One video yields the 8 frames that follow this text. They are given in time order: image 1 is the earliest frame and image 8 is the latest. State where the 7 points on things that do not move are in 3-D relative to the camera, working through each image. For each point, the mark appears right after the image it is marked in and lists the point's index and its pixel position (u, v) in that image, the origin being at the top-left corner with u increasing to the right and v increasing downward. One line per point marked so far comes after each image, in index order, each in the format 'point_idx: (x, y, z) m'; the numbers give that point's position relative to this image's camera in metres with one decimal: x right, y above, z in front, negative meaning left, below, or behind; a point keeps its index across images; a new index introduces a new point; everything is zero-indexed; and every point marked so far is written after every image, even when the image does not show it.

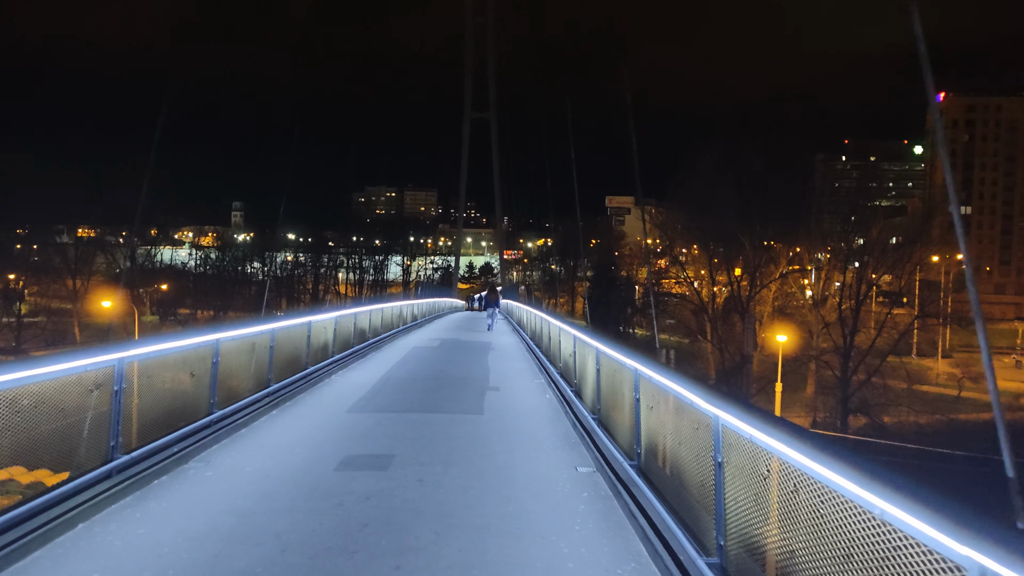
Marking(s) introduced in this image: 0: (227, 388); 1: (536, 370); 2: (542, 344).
0: (-1.9, -0.7, +5.7) m
1: (+0.3, -0.9, +9.3) m
2: (+0.4, -0.8, +10.8) m
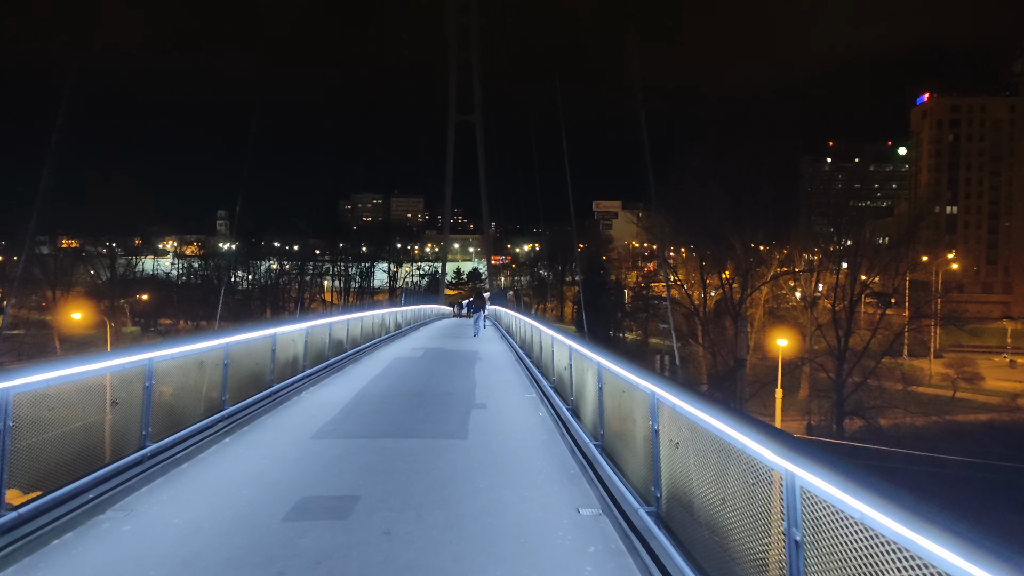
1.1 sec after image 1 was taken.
0: (-2.0, -0.7, +4.9) m
1: (+0.1, -1.0, +8.5) m
2: (+0.3, -0.8, +10.1) m
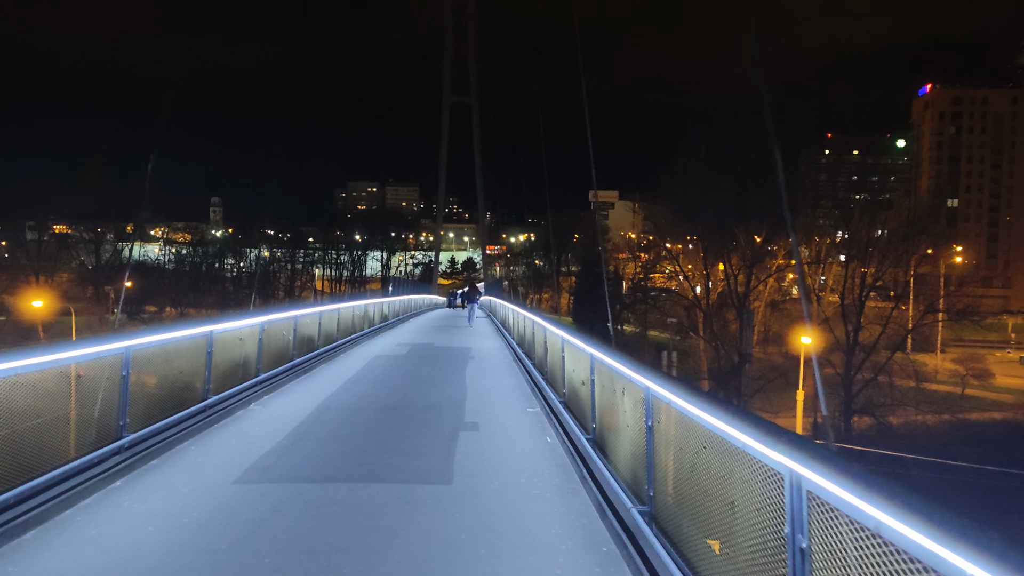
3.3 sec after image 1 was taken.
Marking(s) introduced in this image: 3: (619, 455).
0: (-2.0, -0.7, +3.4) m
1: (+0.1, -0.9, +7.1) m
2: (+0.2, -0.7, +8.6) m
3: (+0.5, -0.7, +3.8) m
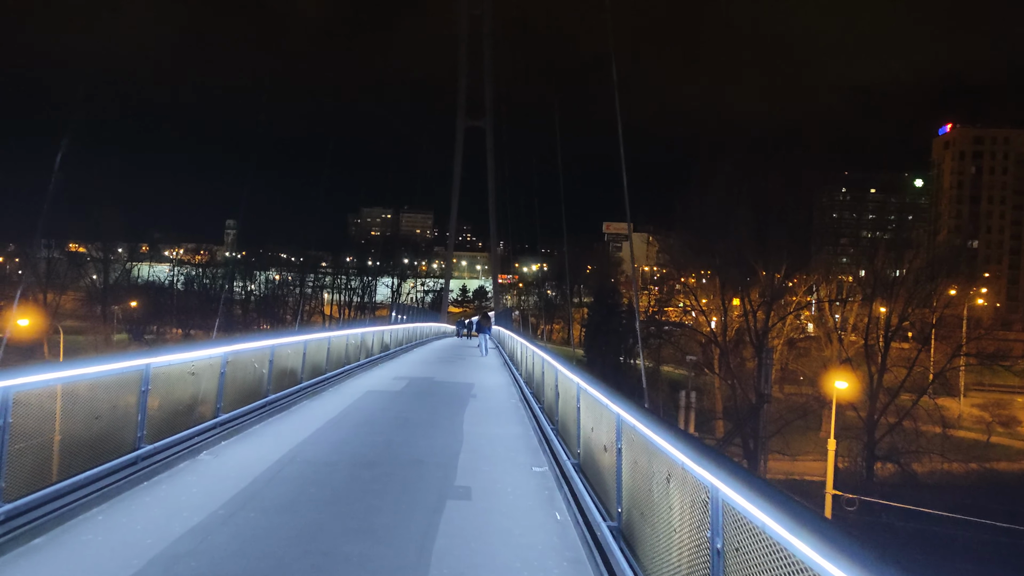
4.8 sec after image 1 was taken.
0: (-2.0, -0.7, +2.3) m
1: (+0.2, -1.1, +6.0) m
2: (+0.3, -1.0, +7.5) m
3: (+0.5, -0.9, +2.7) m
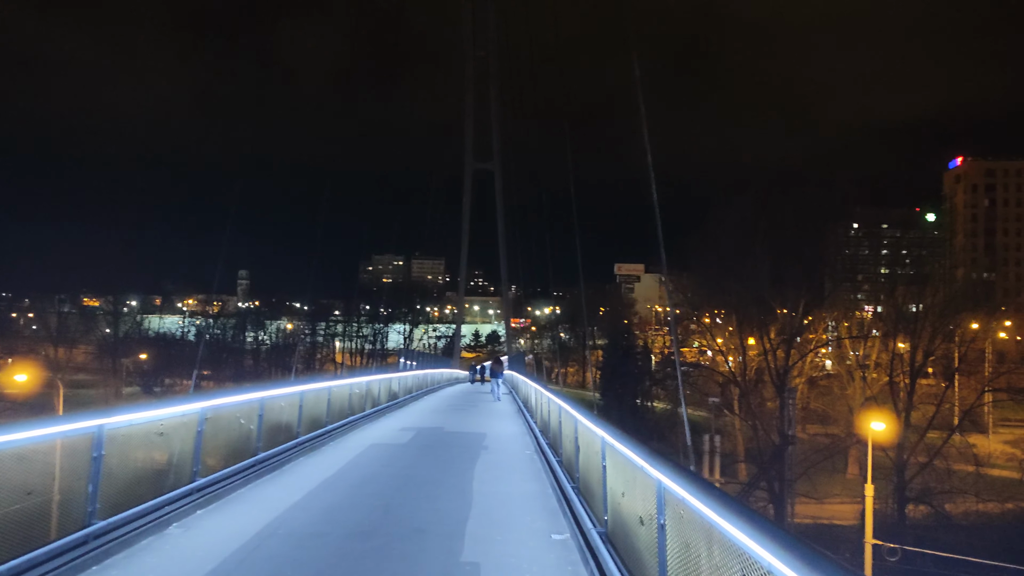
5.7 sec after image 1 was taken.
0: (-2.0, -0.8, +1.7) m
1: (+0.3, -1.4, +5.3) m
2: (+0.4, -1.3, +6.8) m
3: (+0.5, -0.9, +2.0) m
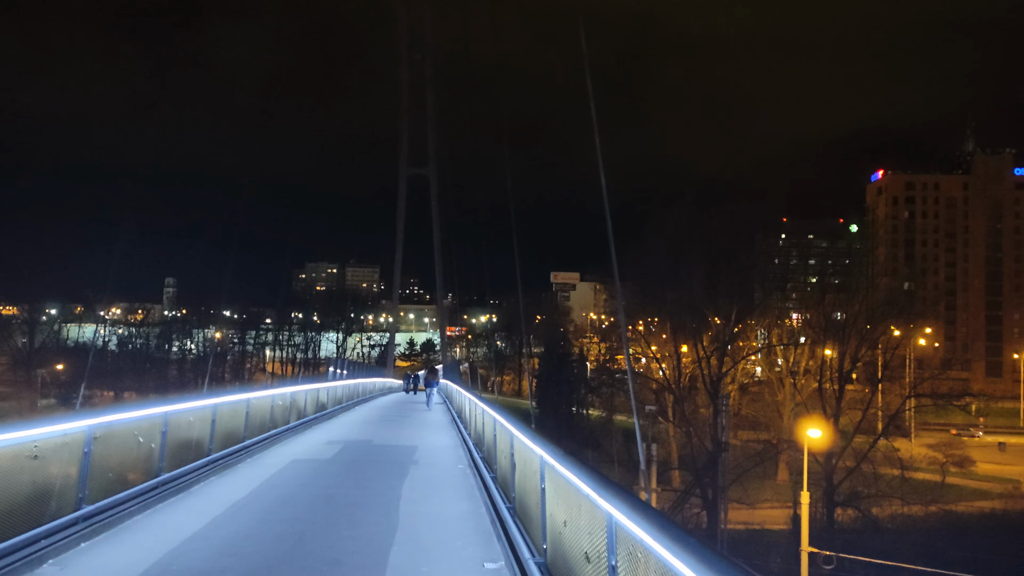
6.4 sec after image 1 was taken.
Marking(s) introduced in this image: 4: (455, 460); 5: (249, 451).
0: (-2.1, -0.8, +1.1) m
1: (-0.1, -1.4, +4.8) m
2: (-0.1, -1.4, +6.4) m
3: (+0.3, -0.9, +1.6) m
4: (-0.6, -1.8, +8.8) m
5: (-2.7, -1.7, +8.5) m
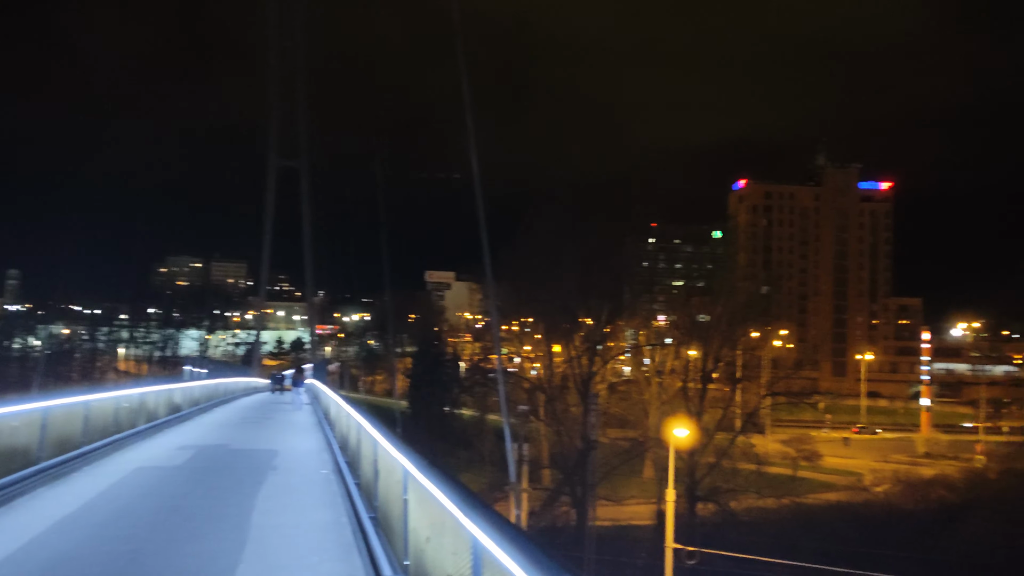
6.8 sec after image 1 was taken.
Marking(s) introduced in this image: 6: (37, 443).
0: (-2.2, -0.7, +0.5) m
1: (-0.9, -1.4, +4.5) m
2: (-1.1, -1.3, +6.0) m
3: (+0.1, -0.9, +1.4) m
4: (-1.9, -1.7, +8.4) m
5: (-3.9, -1.6, +7.8) m
6: (-3.7, -1.2, +6.6) m
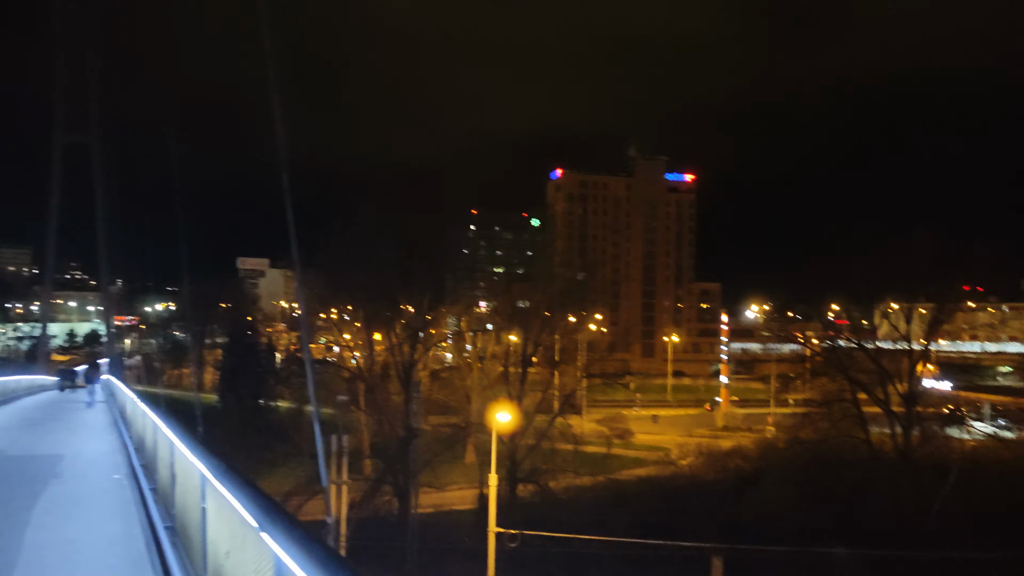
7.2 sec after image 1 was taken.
0: (-2.3, -0.7, -0.2) m
1: (-1.8, -1.3, +4.0) m
2: (-2.3, -1.2, +5.4) m
3: (-0.2, -0.9, +1.1) m
4: (-3.6, -1.6, +7.6) m
5: (-5.5, -1.5, +6.6) m
6: (-5.0, -1.1, +5.4) m
